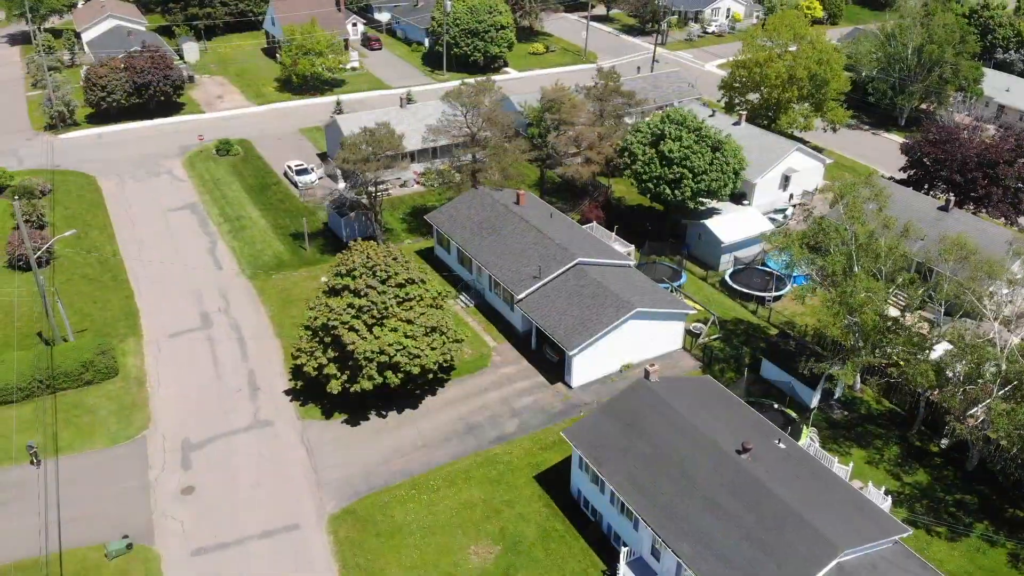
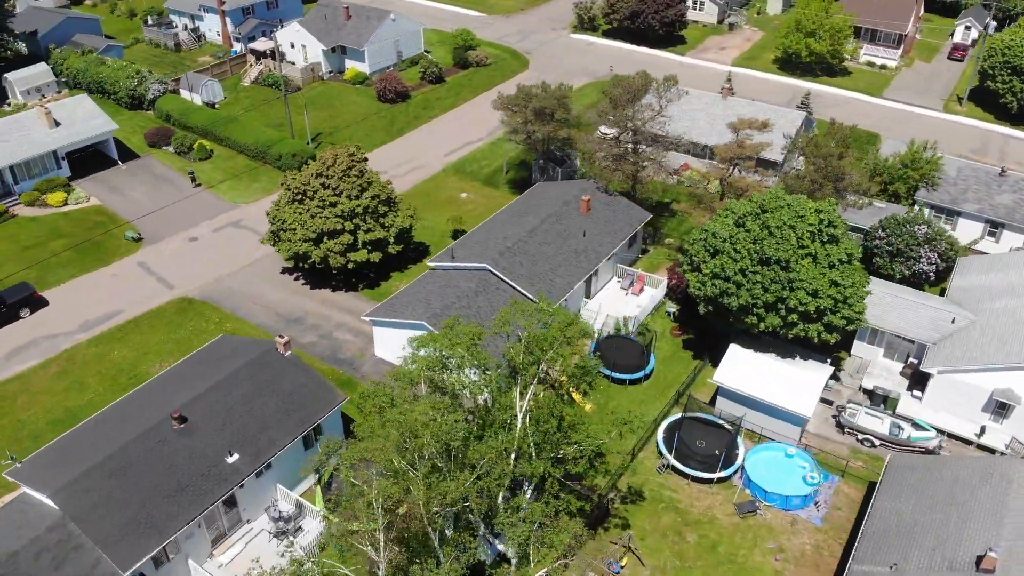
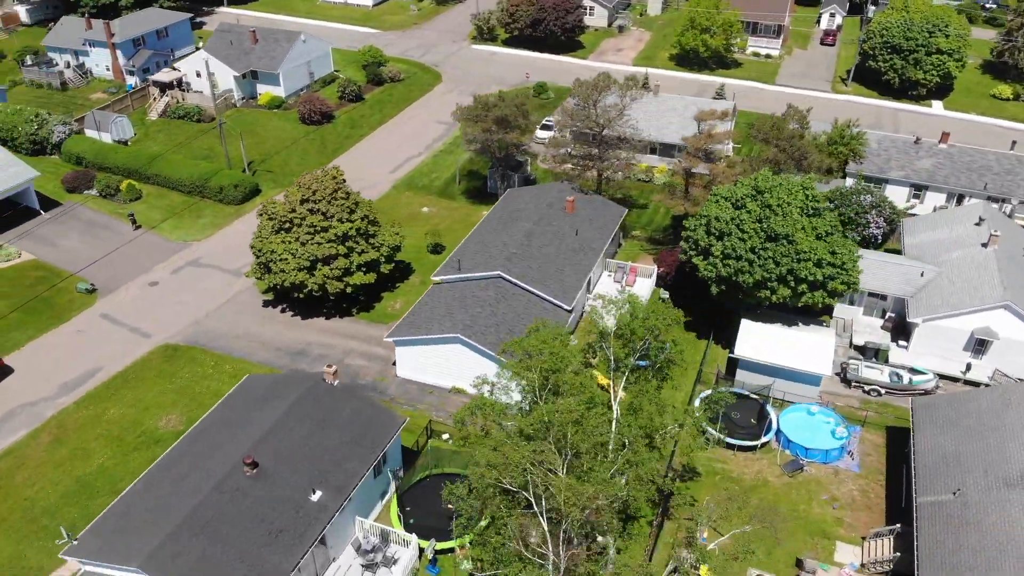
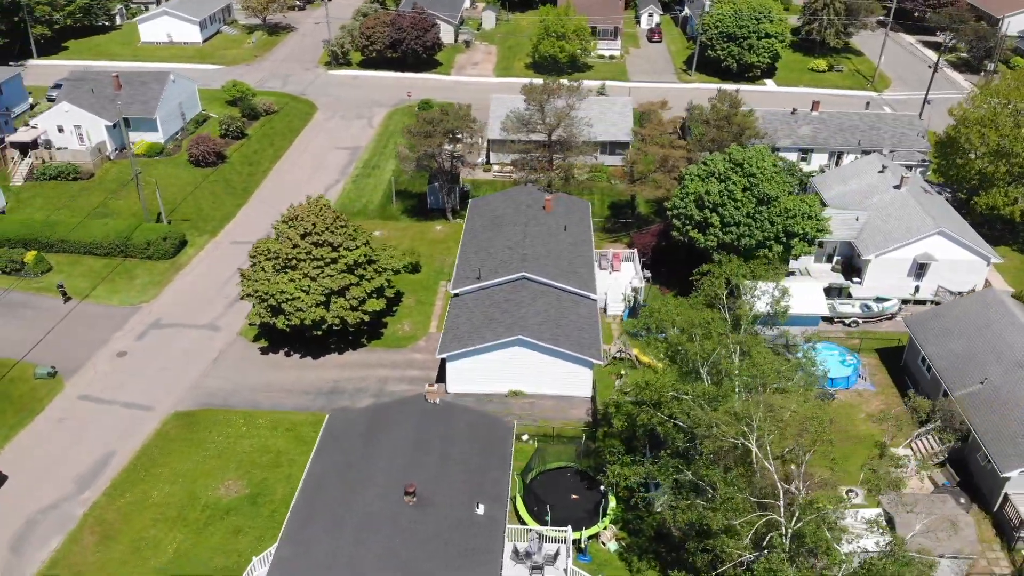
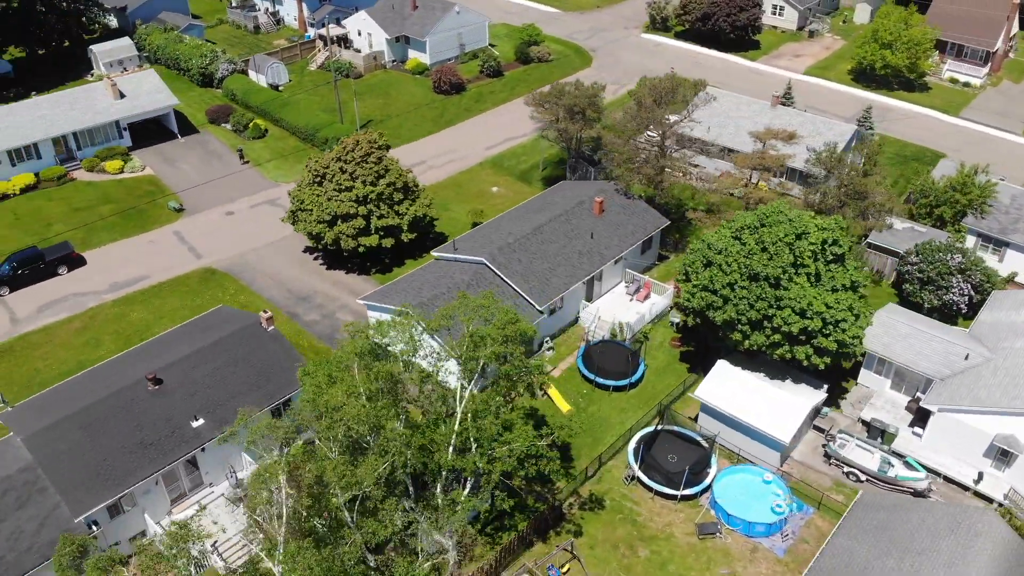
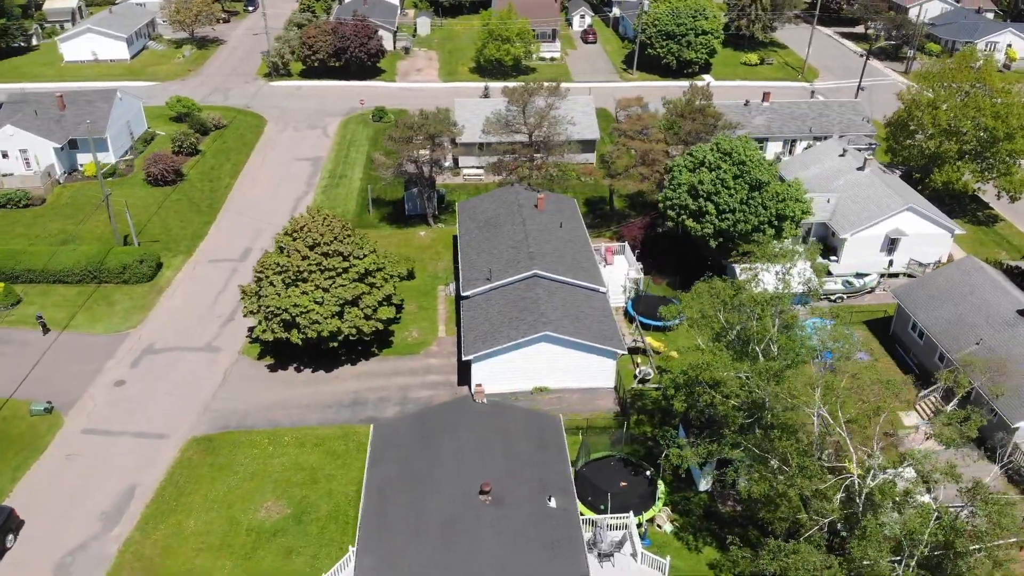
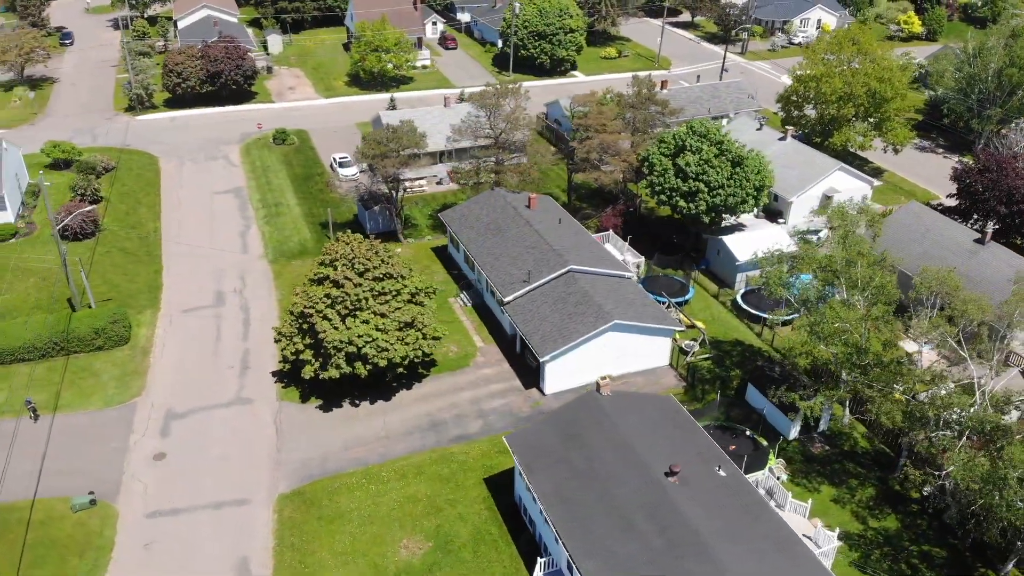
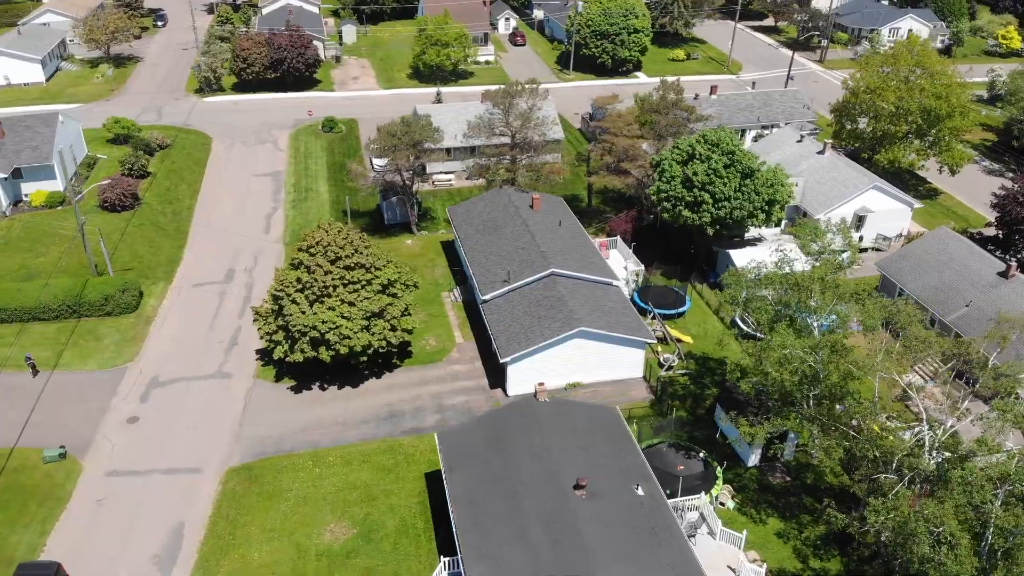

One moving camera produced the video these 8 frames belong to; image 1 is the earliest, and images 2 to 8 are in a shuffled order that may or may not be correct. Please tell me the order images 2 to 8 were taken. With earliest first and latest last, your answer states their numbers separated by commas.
7, 8, 6, 4, 3, 2, 5
